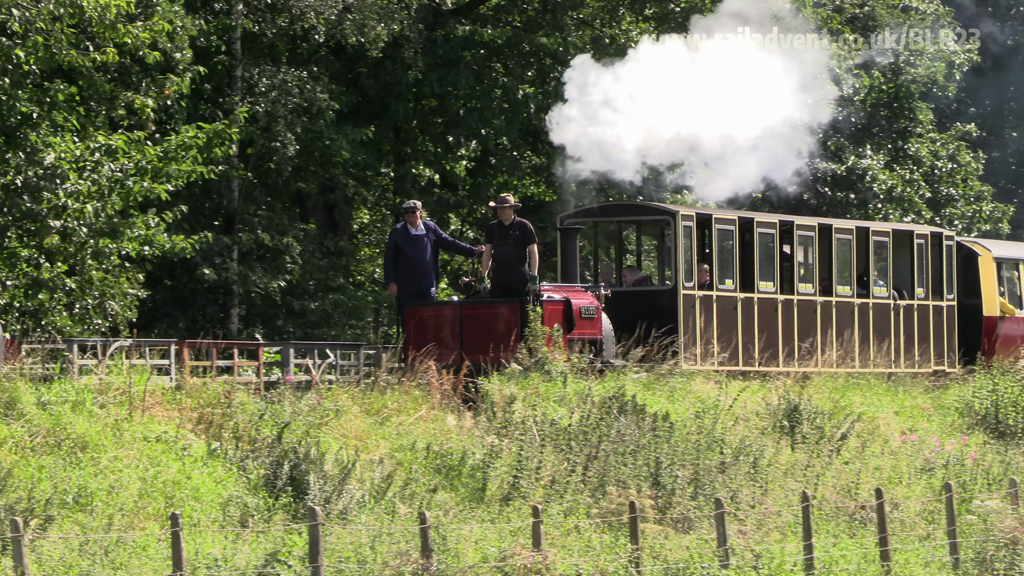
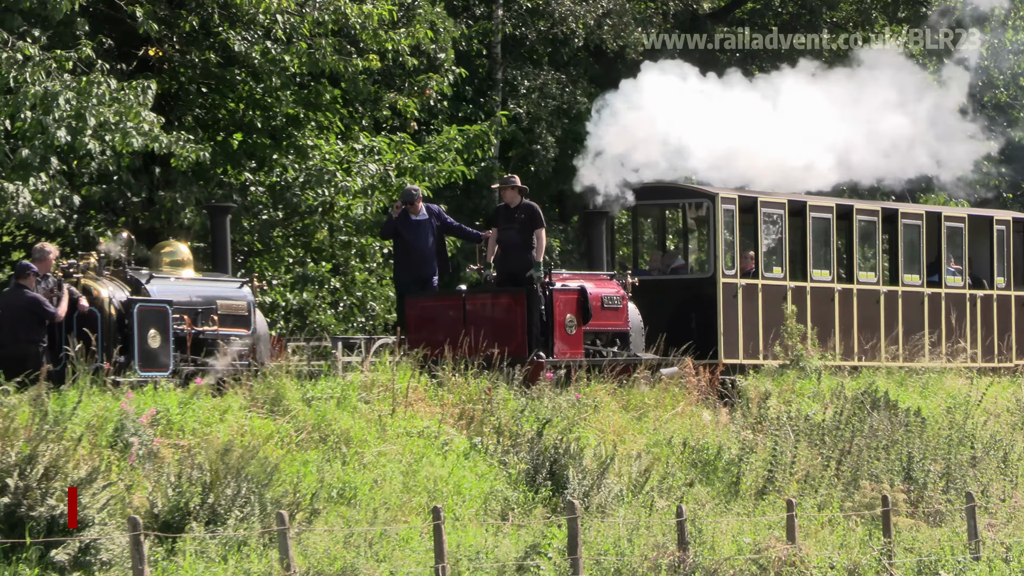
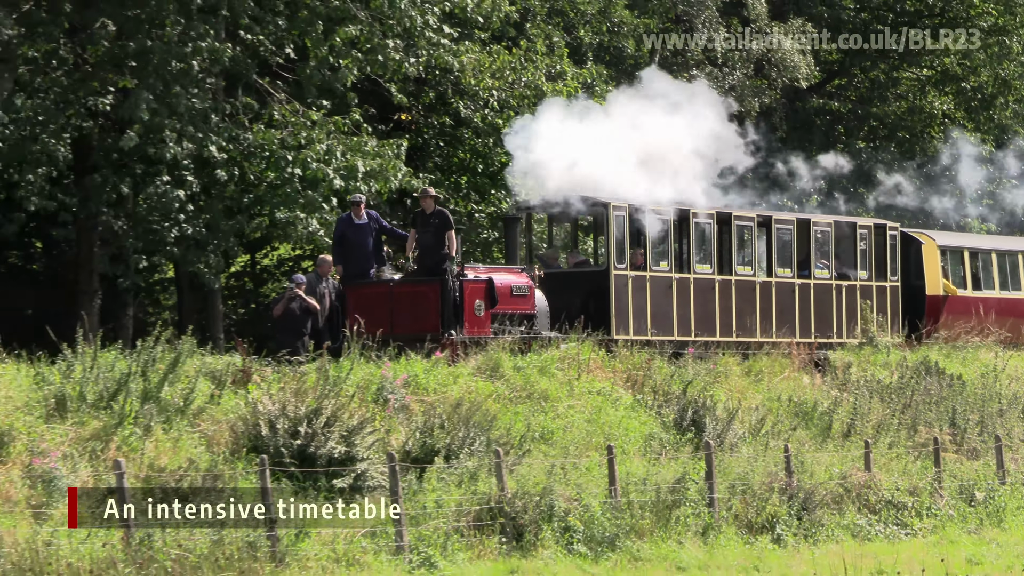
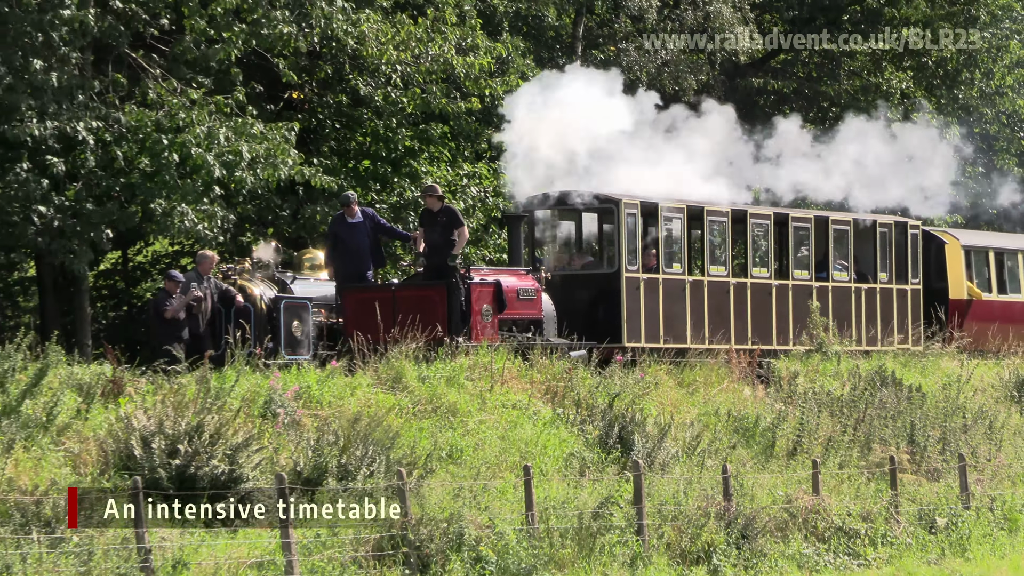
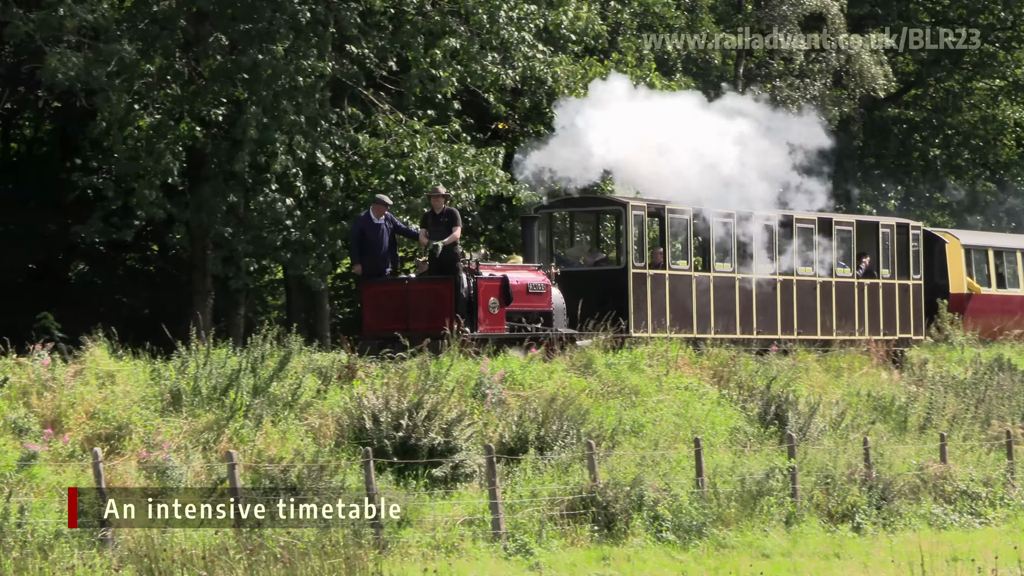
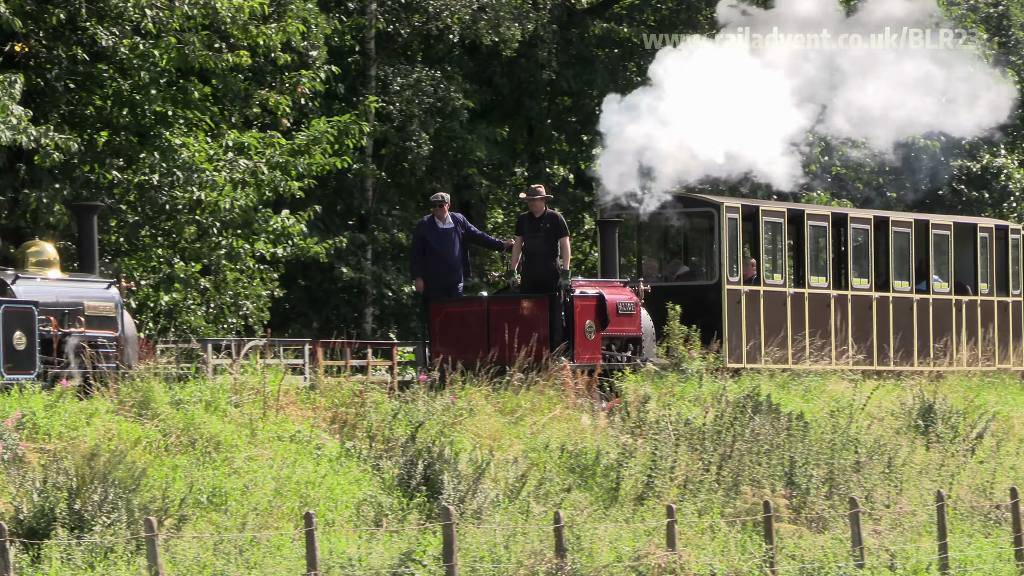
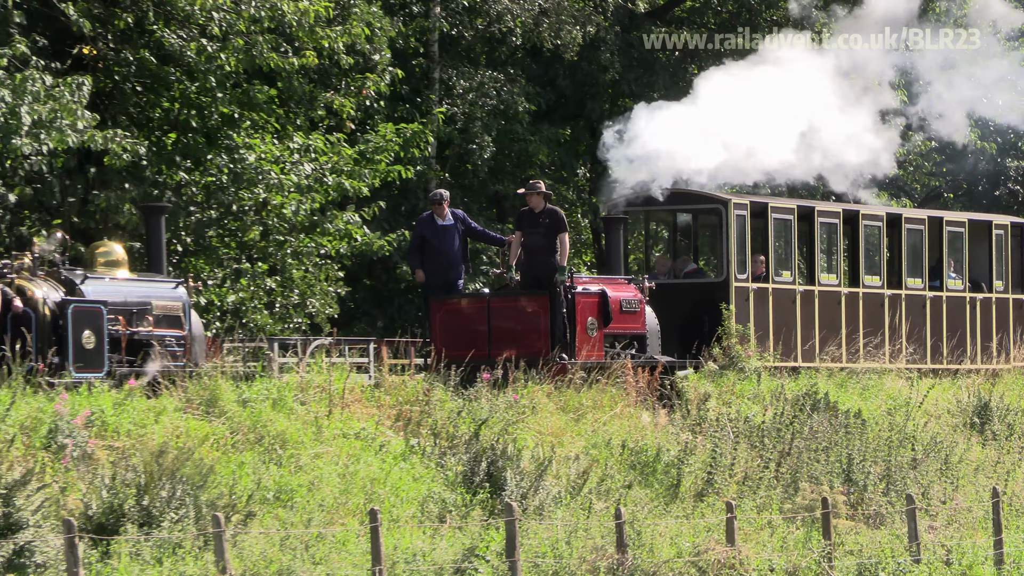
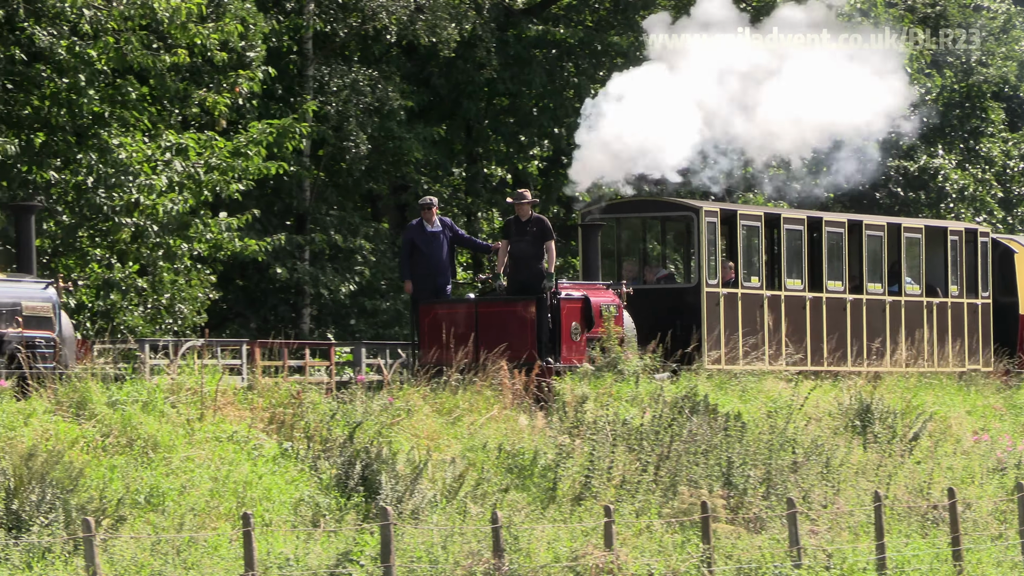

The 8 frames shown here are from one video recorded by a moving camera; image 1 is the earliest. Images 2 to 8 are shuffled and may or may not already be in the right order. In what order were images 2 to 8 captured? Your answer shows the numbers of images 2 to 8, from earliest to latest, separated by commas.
8, 6, 7, 2, 4, 3, 5
